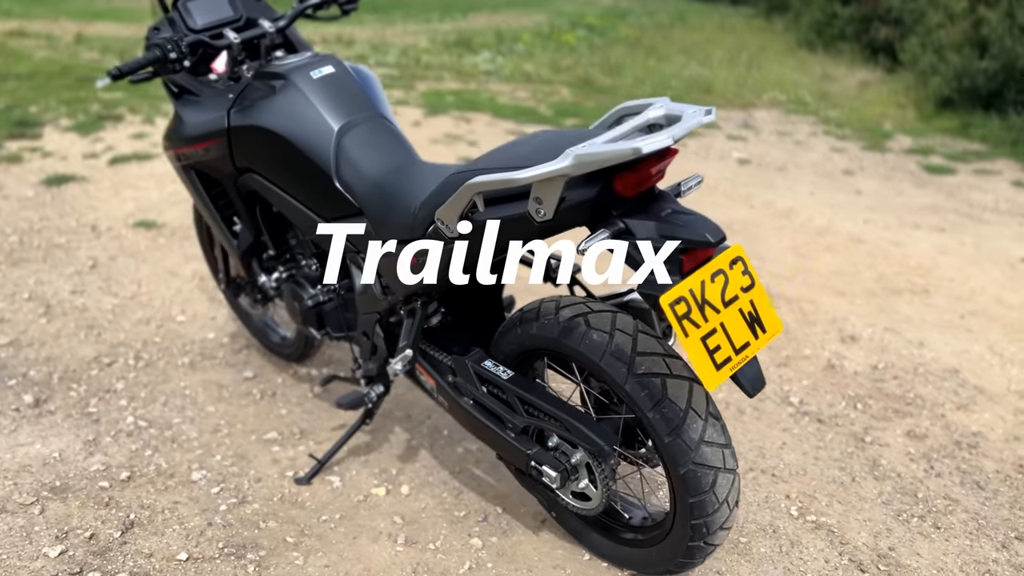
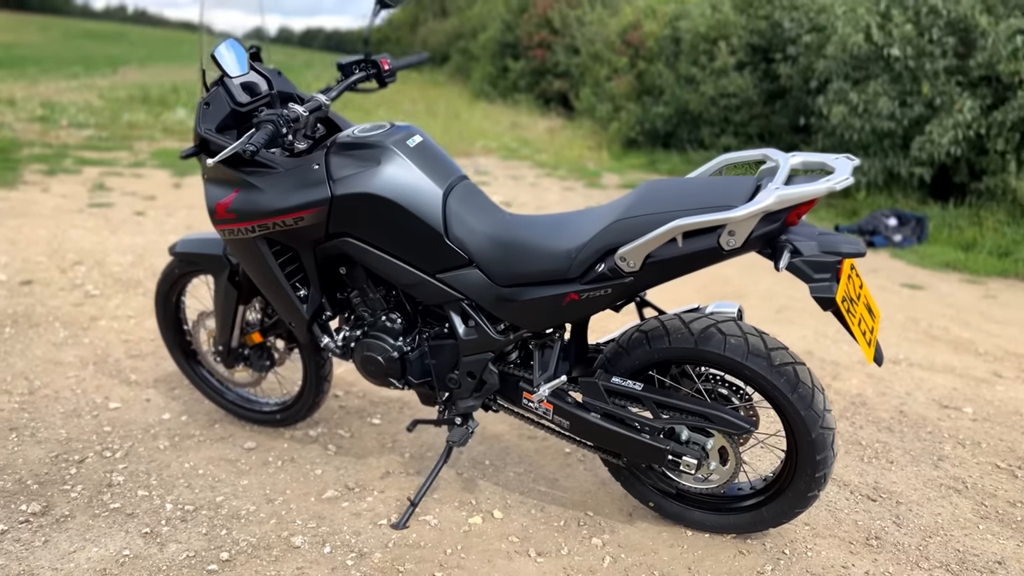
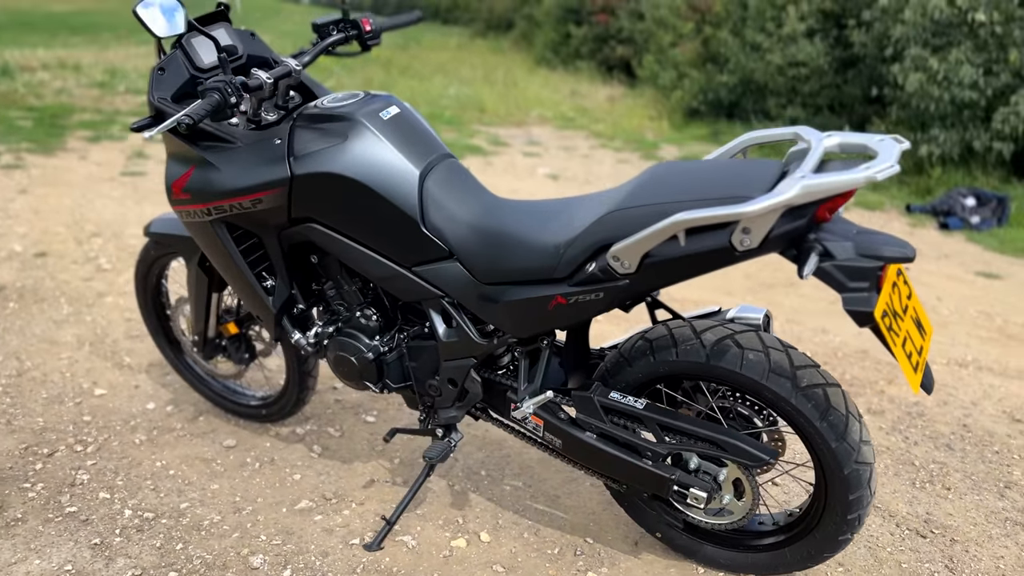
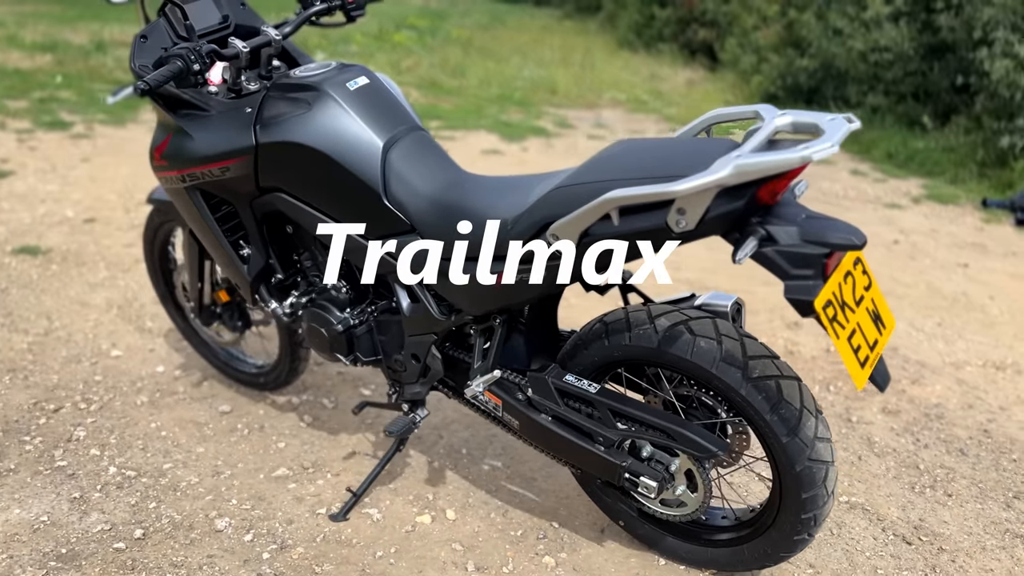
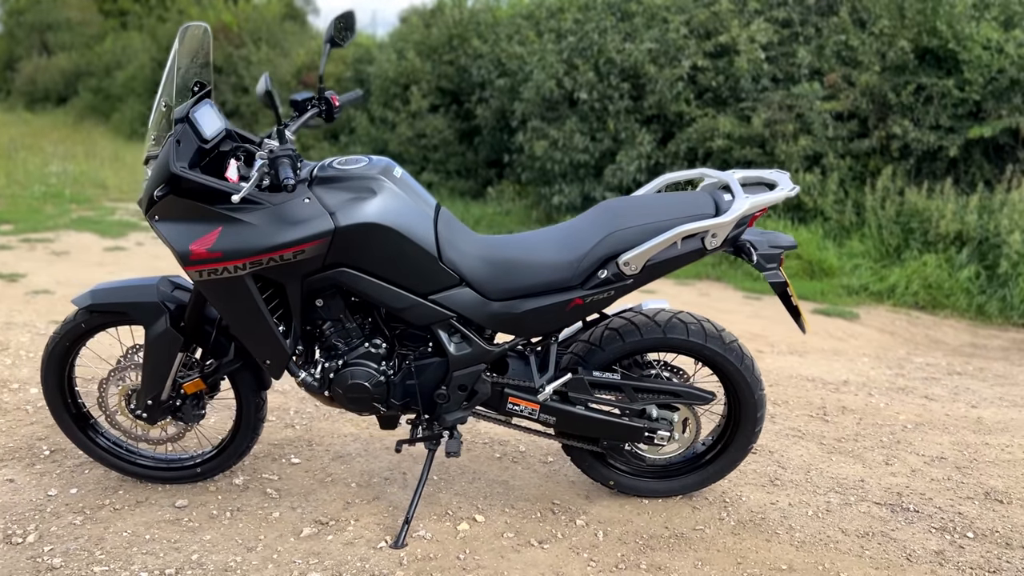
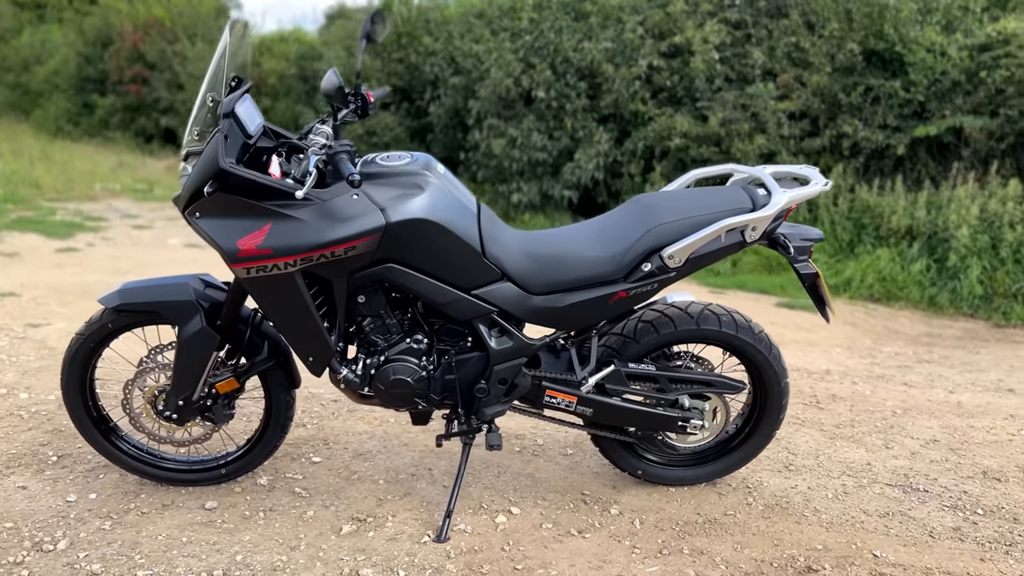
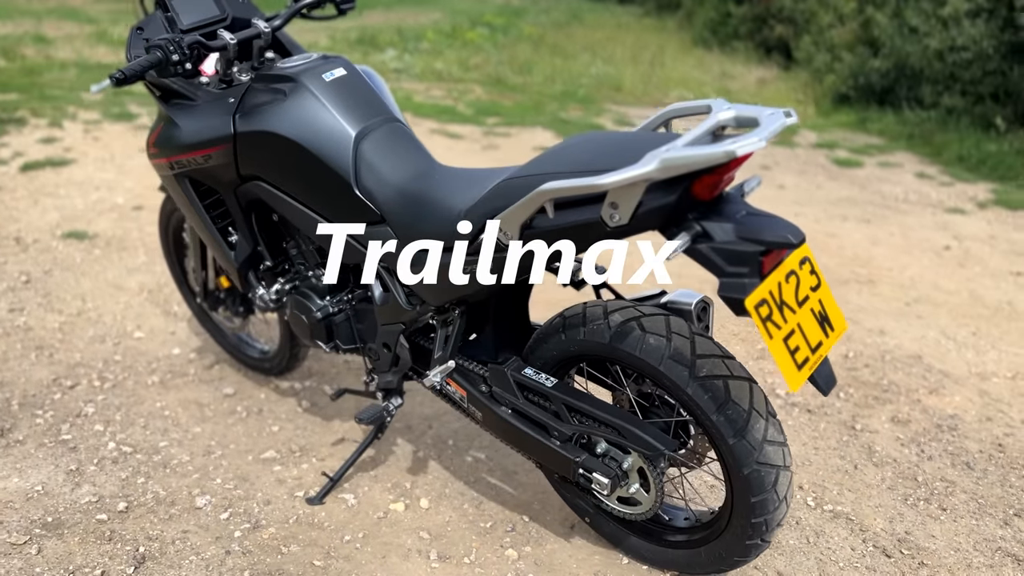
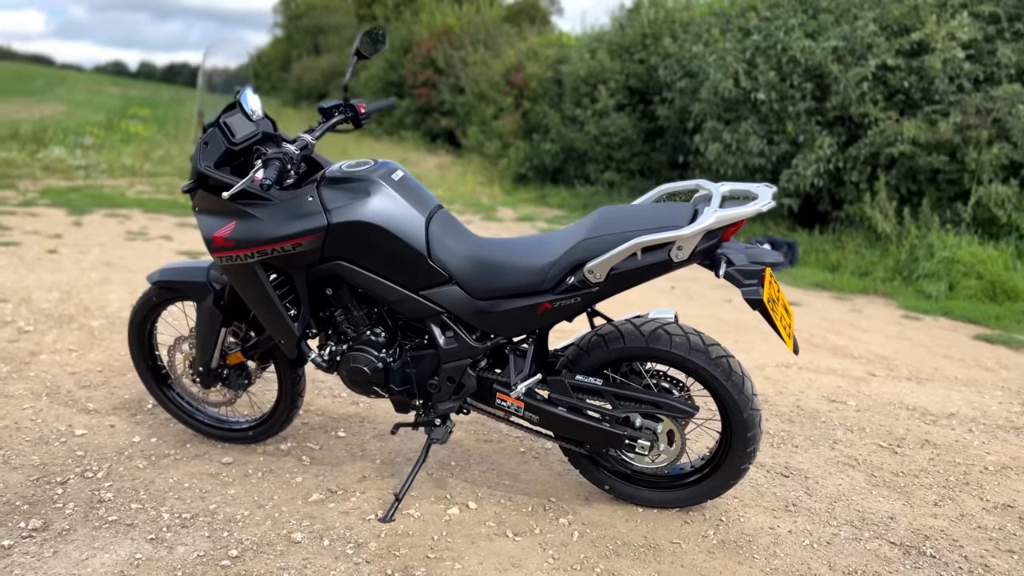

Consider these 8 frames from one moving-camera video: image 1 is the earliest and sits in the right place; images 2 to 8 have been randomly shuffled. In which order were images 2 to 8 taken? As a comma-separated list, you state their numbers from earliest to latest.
7, 4, 3, 2, 8, 5, 6
